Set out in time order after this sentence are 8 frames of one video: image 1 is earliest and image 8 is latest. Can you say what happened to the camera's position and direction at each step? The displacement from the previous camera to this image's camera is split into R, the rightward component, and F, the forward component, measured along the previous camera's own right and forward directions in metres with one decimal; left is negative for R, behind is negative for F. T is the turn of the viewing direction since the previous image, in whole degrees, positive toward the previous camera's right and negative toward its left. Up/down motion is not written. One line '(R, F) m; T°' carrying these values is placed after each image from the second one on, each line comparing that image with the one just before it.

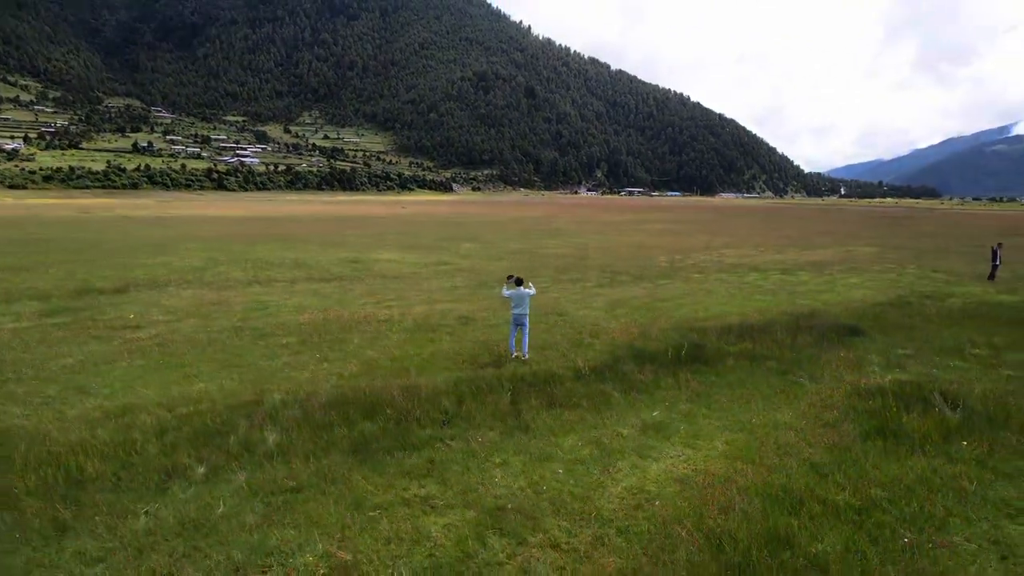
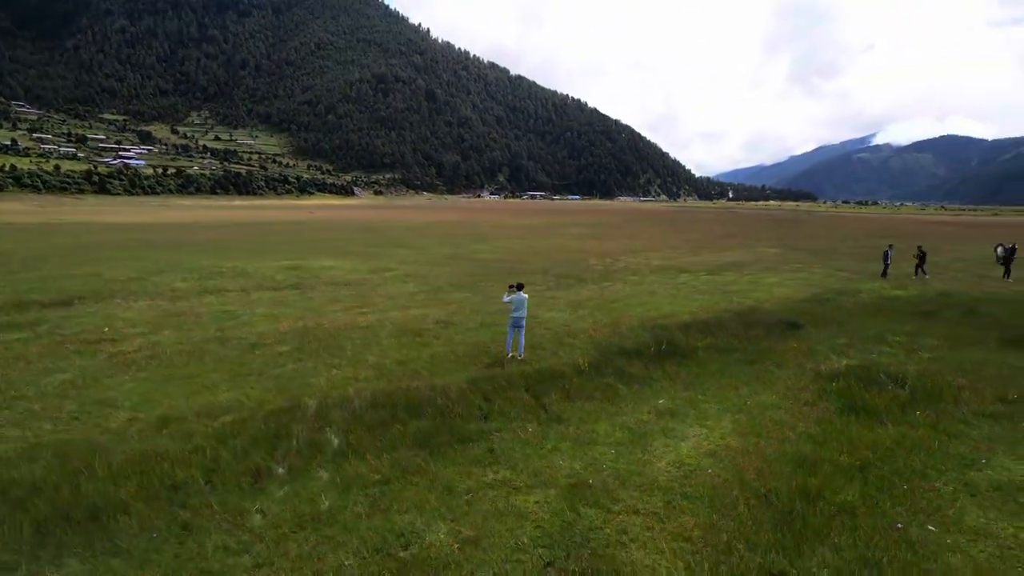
(-2.6, -1.2) m; +8°
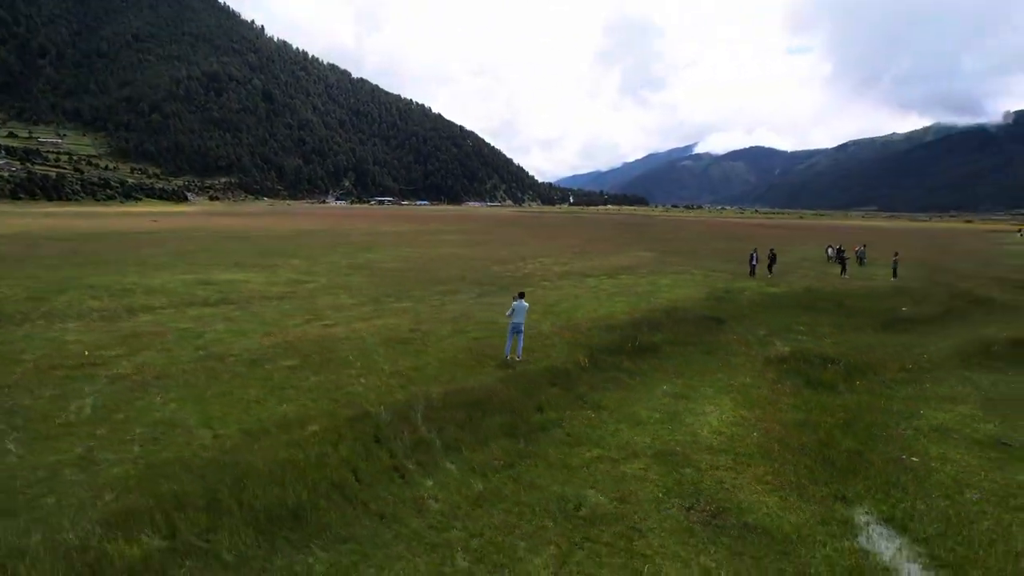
(-4.8, -1.7) m; +13°
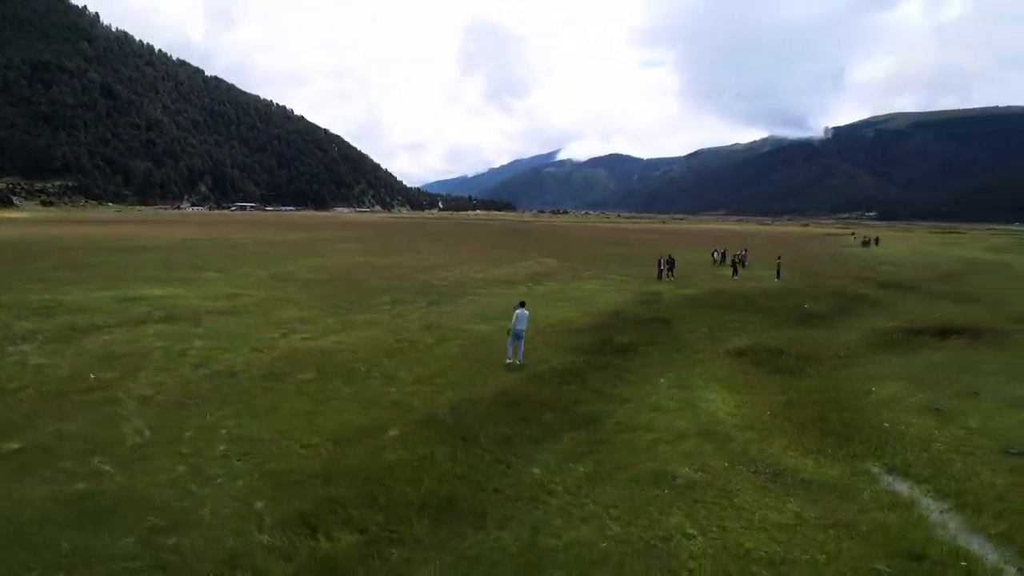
(-4.6, -1.6) m; +11°
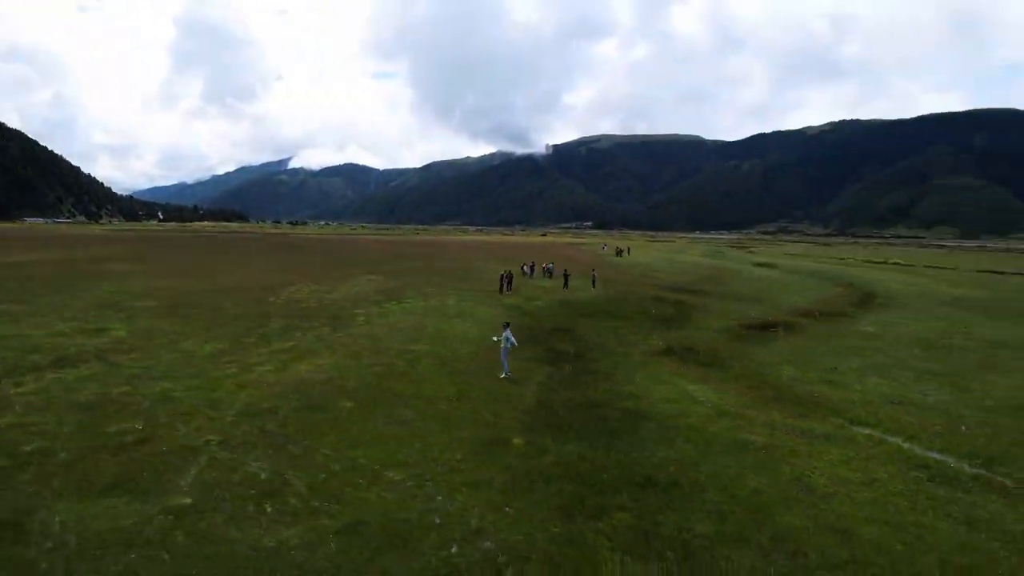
(-9.9, -1.4) m; +23°
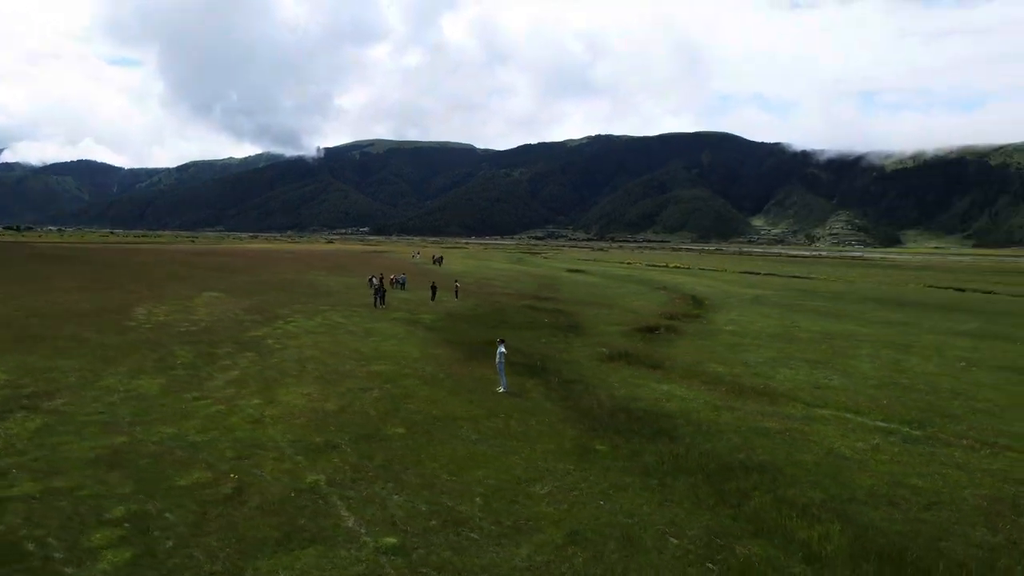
(-9.4, -0.3) m; +20°
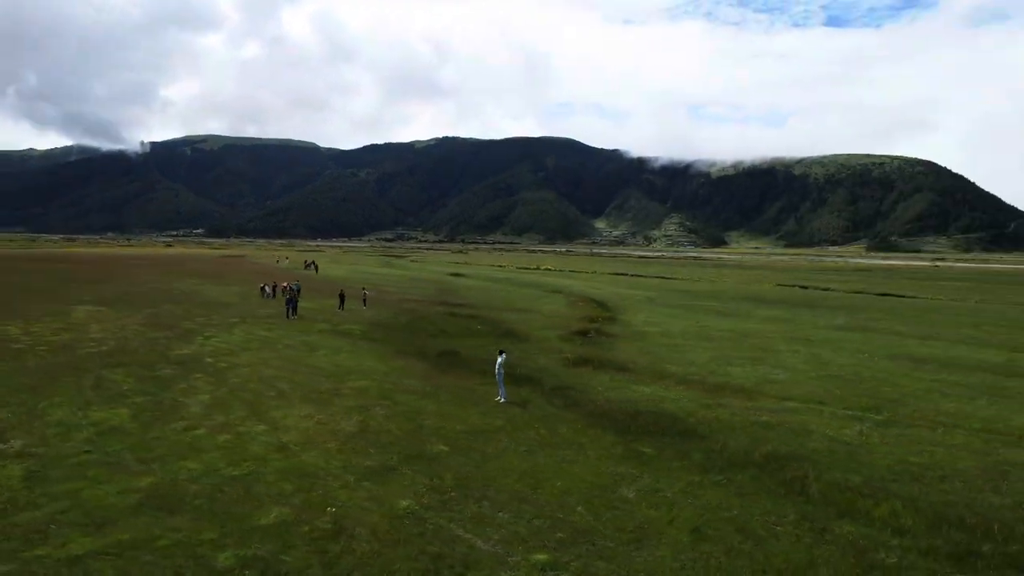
(-6.7, +0.2) m; +13°
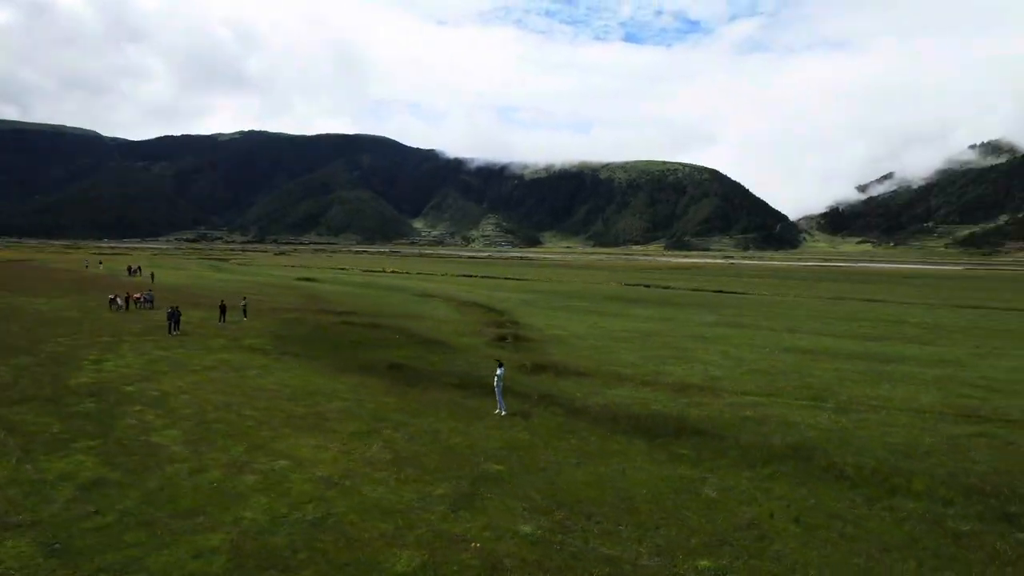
(-8.0, +1.1) m; +16°
